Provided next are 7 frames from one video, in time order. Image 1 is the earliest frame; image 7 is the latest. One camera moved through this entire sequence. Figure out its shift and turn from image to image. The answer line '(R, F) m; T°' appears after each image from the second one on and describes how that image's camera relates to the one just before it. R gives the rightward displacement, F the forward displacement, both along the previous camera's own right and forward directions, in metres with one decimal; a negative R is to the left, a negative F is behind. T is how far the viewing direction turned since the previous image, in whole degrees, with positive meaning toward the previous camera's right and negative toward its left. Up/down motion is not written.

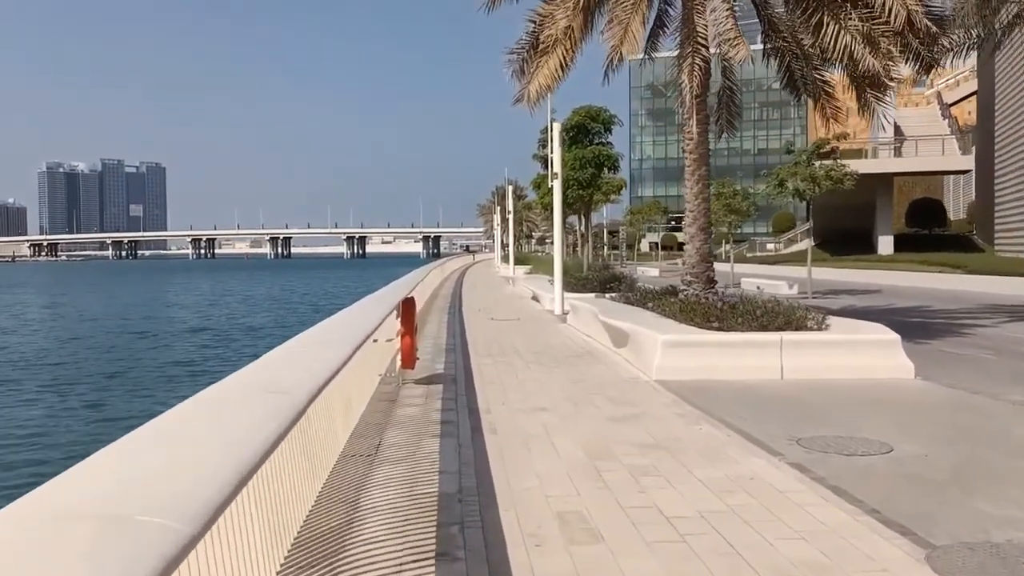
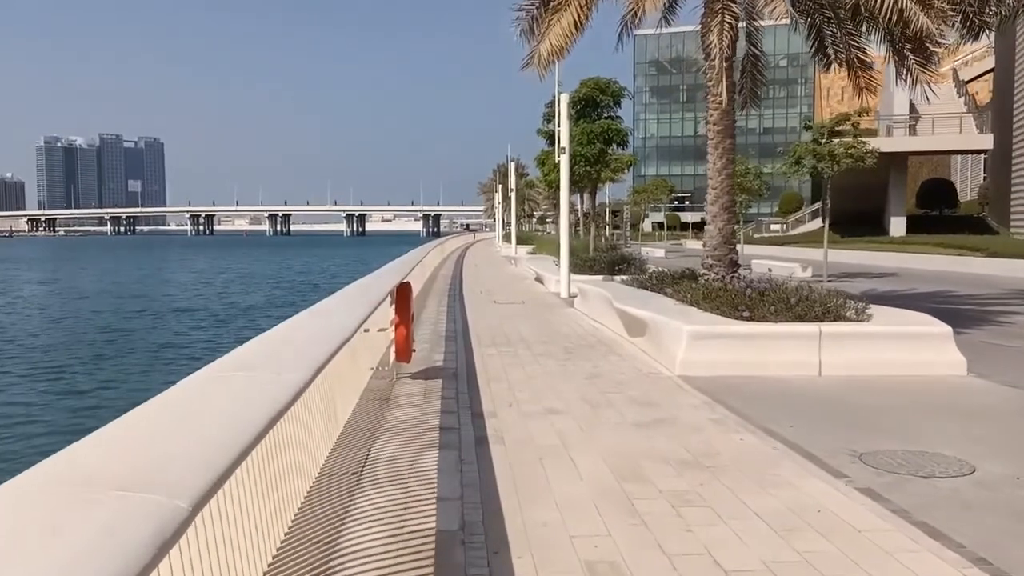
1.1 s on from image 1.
(-0.1, +1.1) m; 0°
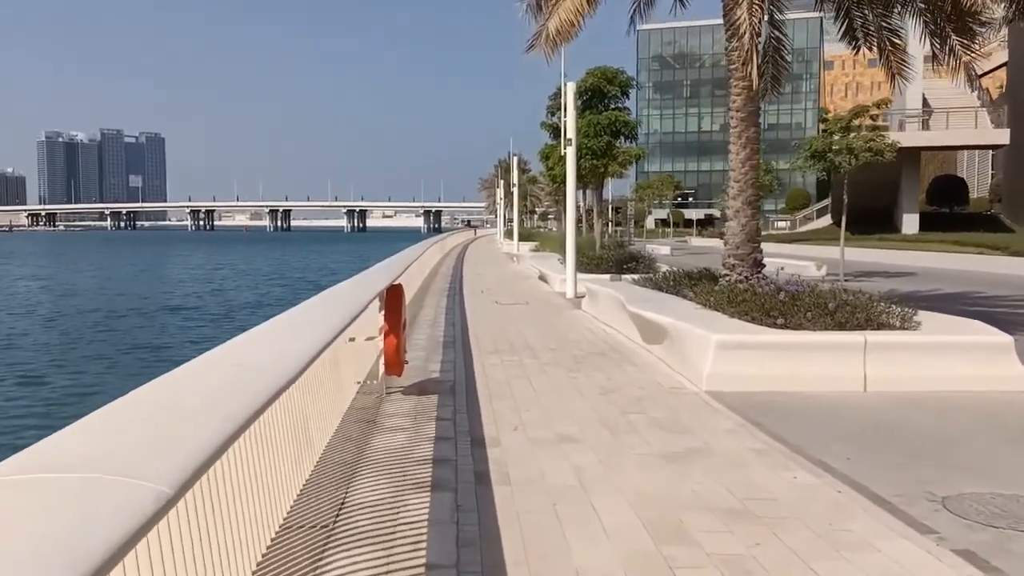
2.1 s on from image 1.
(-0.1, +1.1) m; 0°
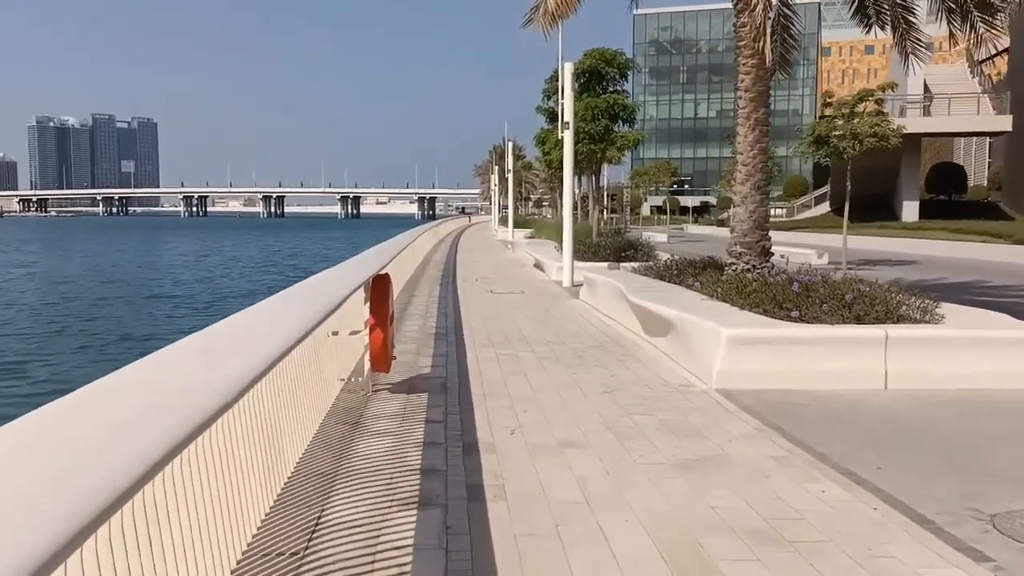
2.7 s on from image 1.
(0.0, +0.6) m; 0°
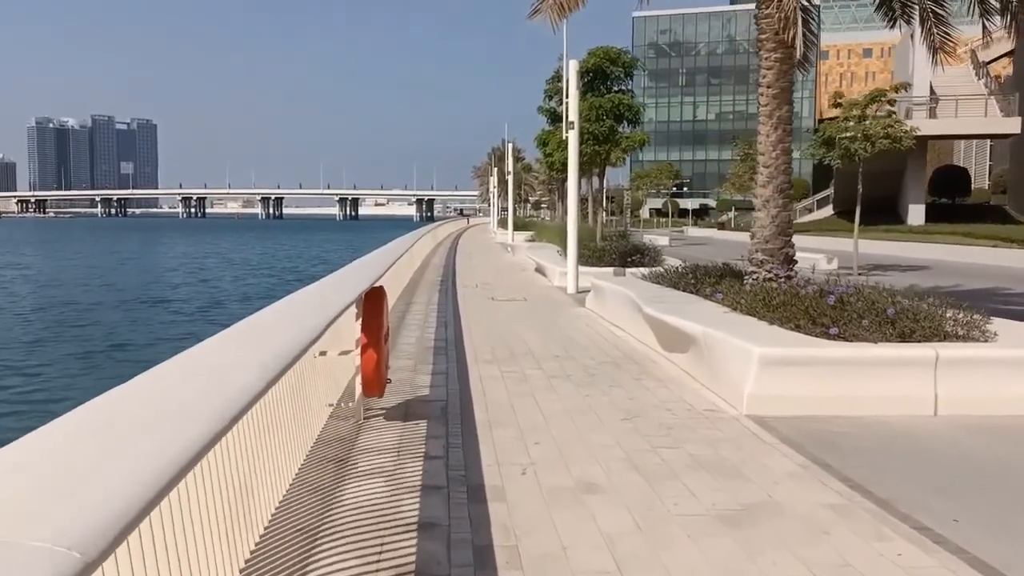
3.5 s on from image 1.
(-0.1, +0.8) m; 0°
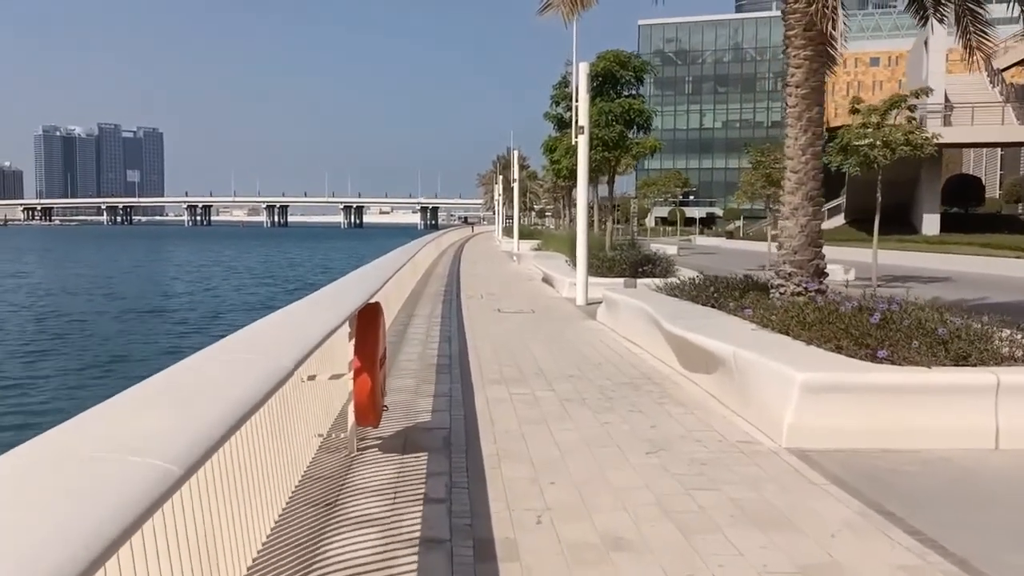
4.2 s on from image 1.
(-0.1, +0.7) m; 0°
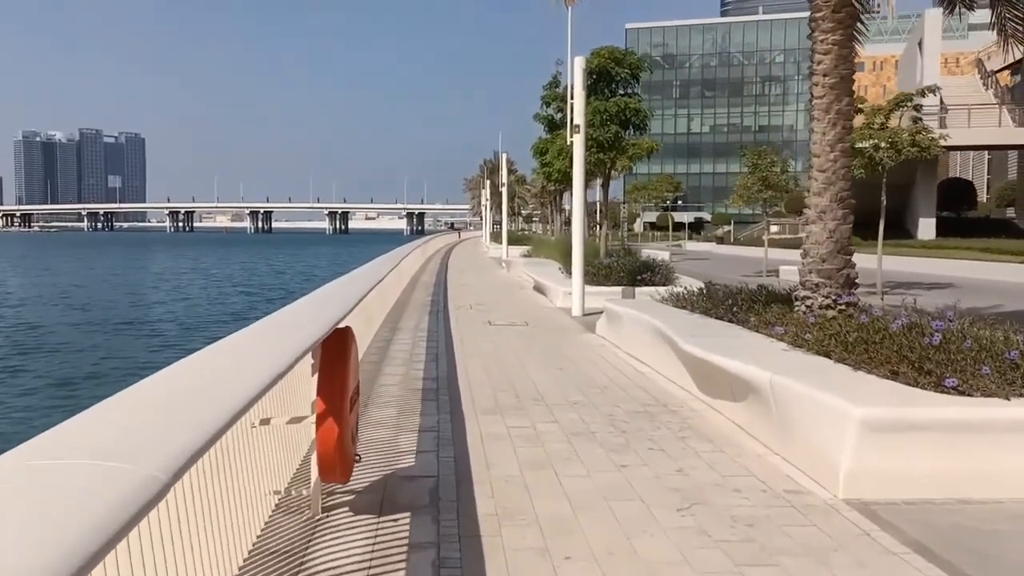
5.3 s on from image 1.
(-0.1, +1.1) m; +1°
